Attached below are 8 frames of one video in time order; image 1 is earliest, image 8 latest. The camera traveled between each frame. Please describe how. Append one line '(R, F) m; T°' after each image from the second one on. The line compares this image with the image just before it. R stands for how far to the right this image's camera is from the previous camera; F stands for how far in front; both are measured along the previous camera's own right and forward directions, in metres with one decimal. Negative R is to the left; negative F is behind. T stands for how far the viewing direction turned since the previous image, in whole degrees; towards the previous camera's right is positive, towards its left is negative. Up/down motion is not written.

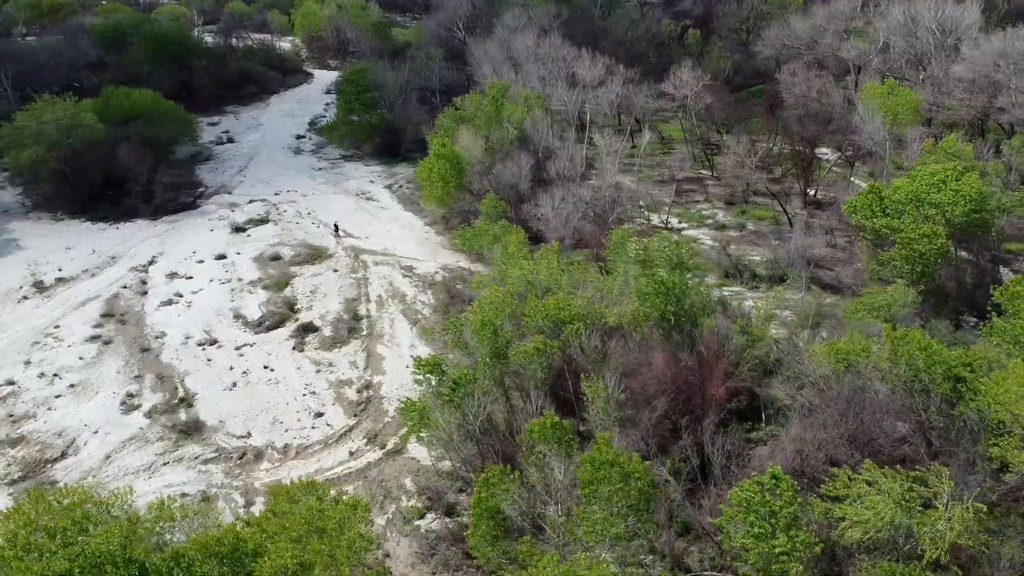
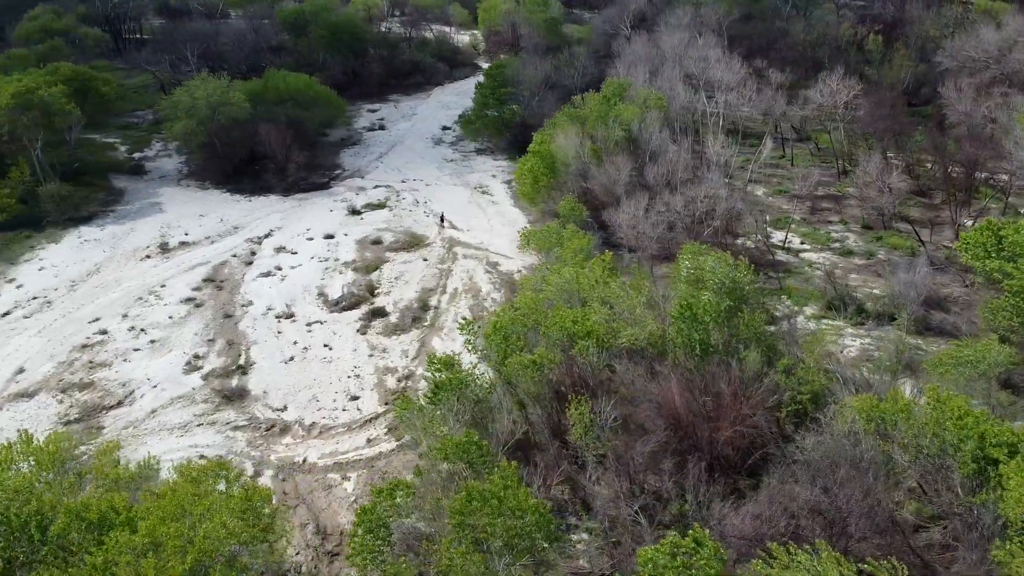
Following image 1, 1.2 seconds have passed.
(+5.7, +1.8) m; -14°
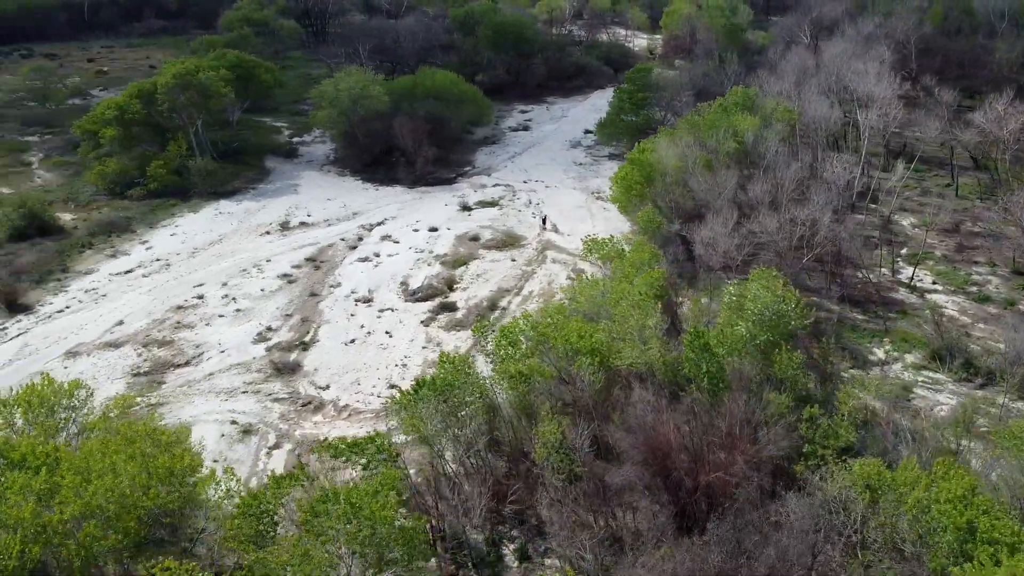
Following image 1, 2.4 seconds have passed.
(+5.8, +1.5) m; -14°
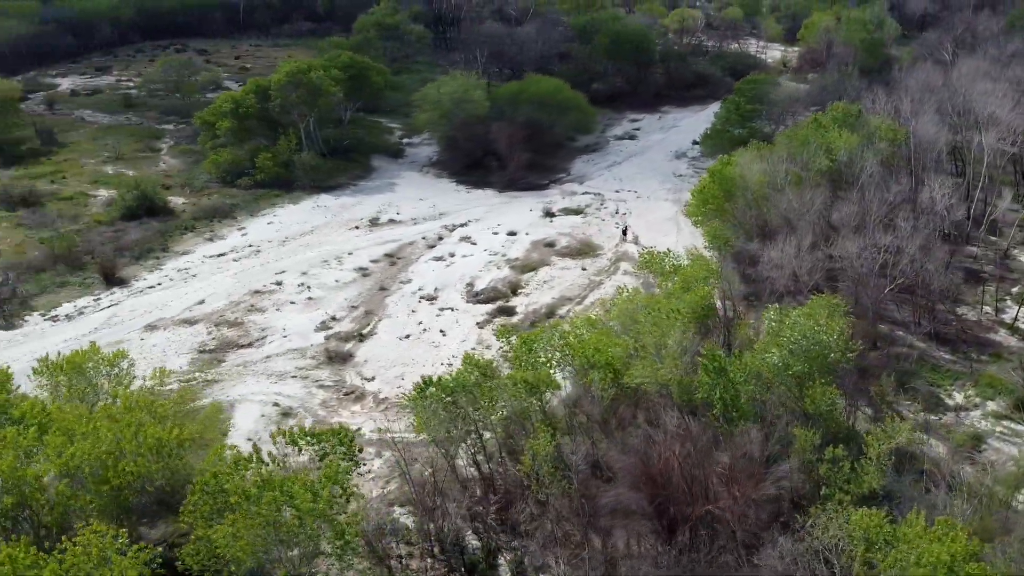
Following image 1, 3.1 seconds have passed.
(+3.6, +0.6) m; -10°
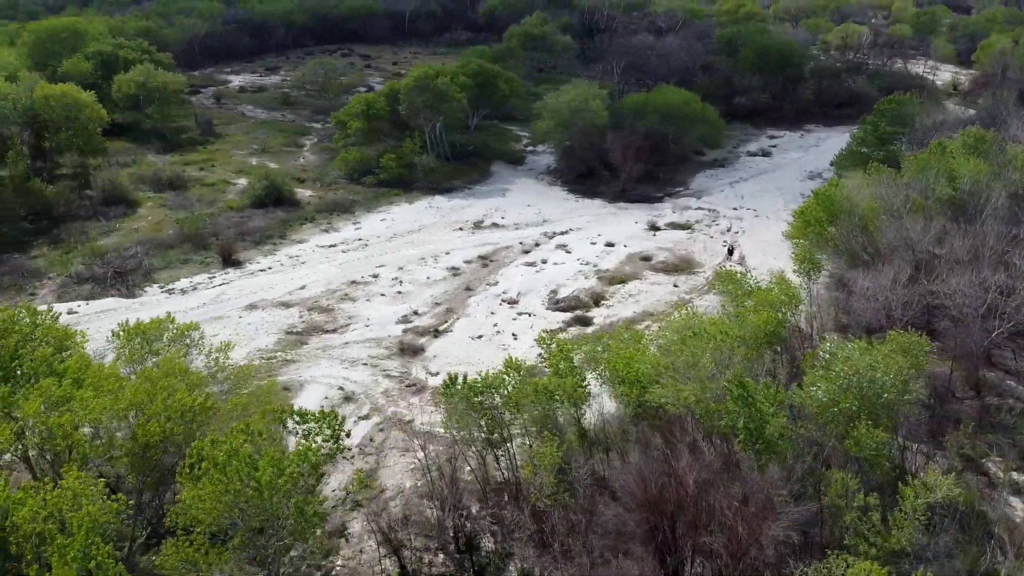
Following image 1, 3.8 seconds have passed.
(+3.8, +0.4) m; -11°
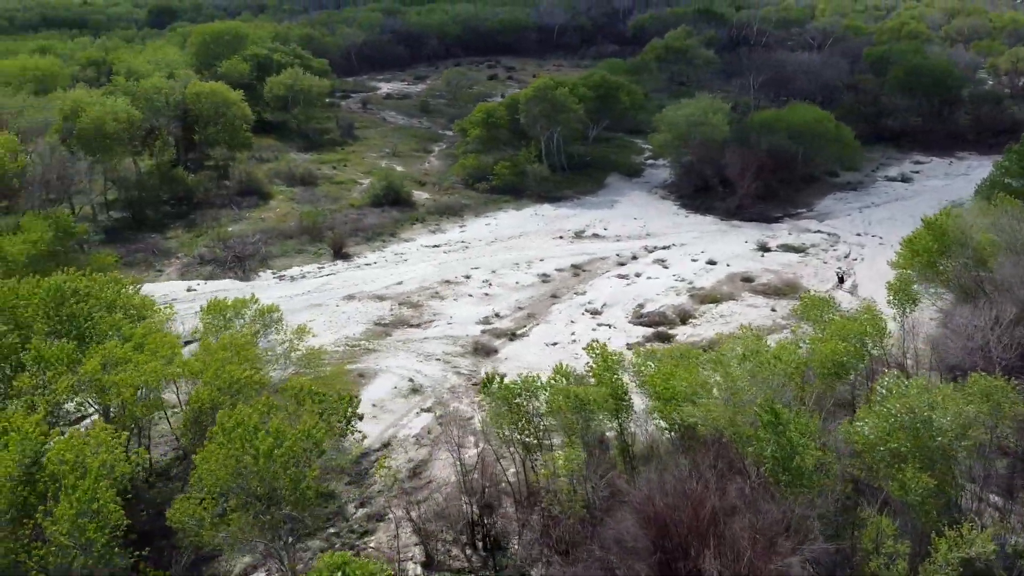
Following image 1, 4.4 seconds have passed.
(+3.3, +0.1) m; -11°
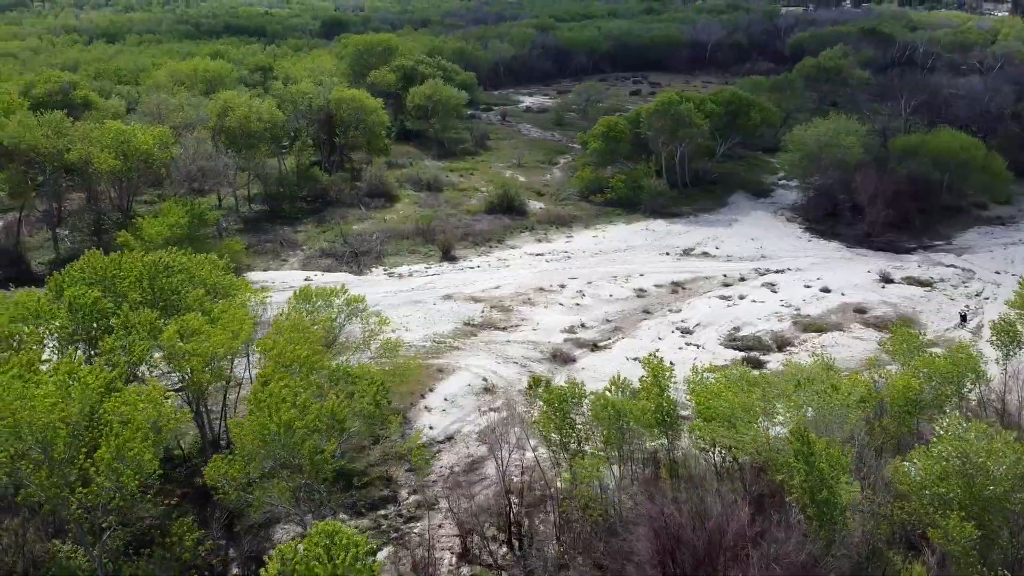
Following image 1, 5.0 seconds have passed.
(+3.2, -0.2) m; -11°
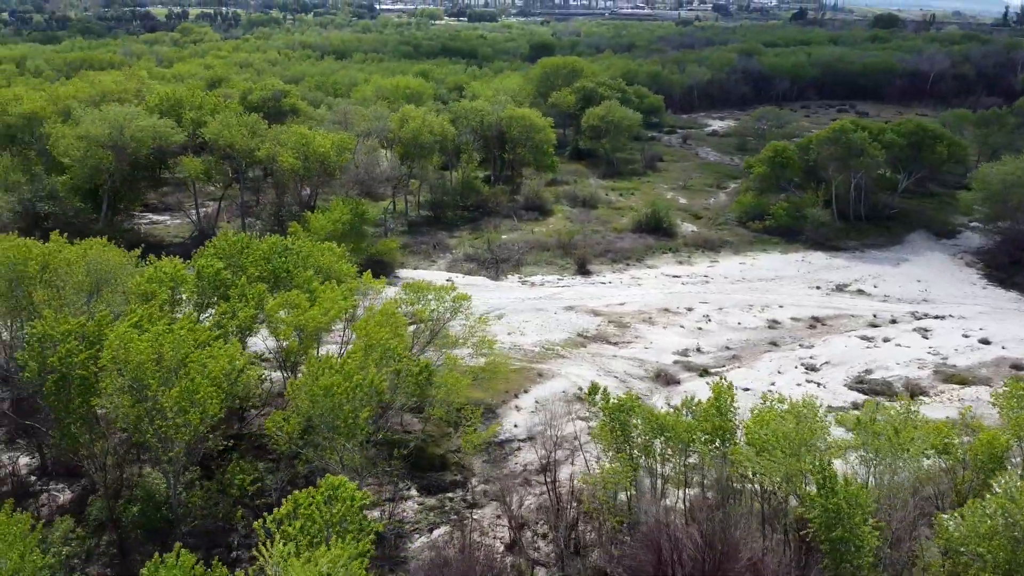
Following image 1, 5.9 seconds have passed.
(+4.7, -0.5) m; -15°
